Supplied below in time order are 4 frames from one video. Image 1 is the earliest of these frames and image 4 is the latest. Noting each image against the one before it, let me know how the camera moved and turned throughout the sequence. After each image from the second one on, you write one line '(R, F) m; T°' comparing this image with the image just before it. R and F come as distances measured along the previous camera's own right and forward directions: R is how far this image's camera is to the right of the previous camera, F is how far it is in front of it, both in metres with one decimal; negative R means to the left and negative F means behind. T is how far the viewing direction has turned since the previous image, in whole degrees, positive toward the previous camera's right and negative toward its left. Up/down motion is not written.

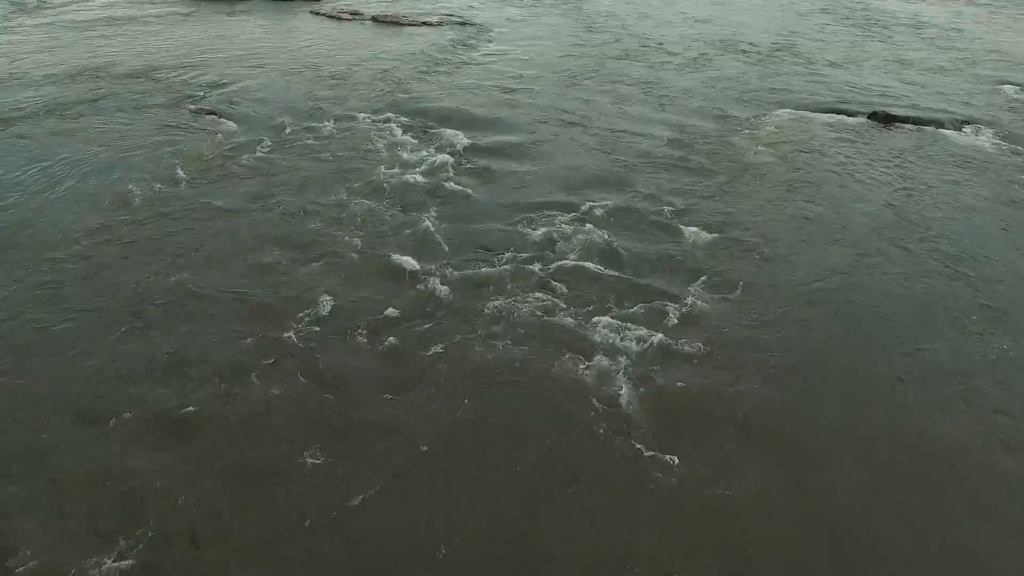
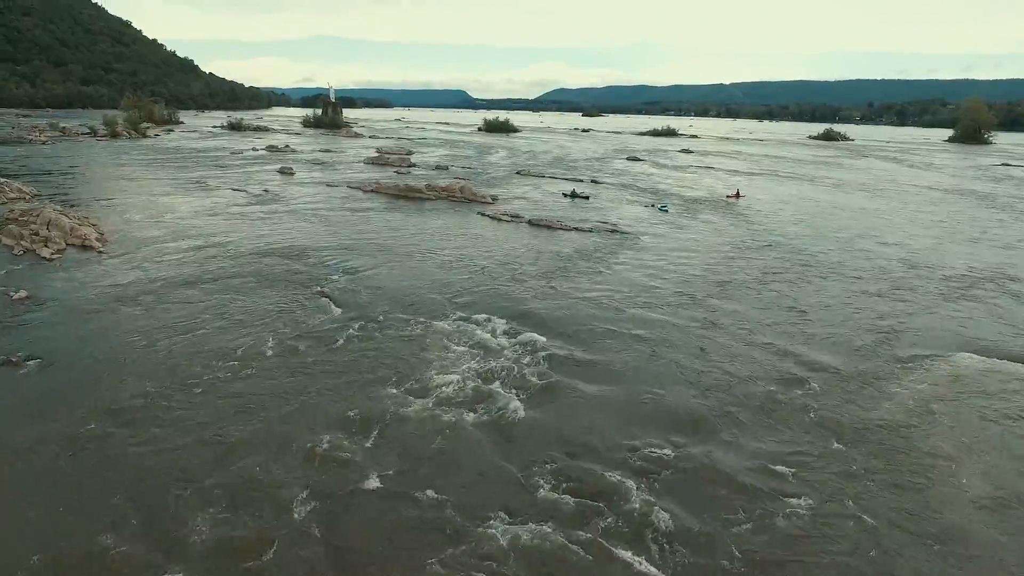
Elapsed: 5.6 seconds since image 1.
(+2.5, +3.4) m; -20°
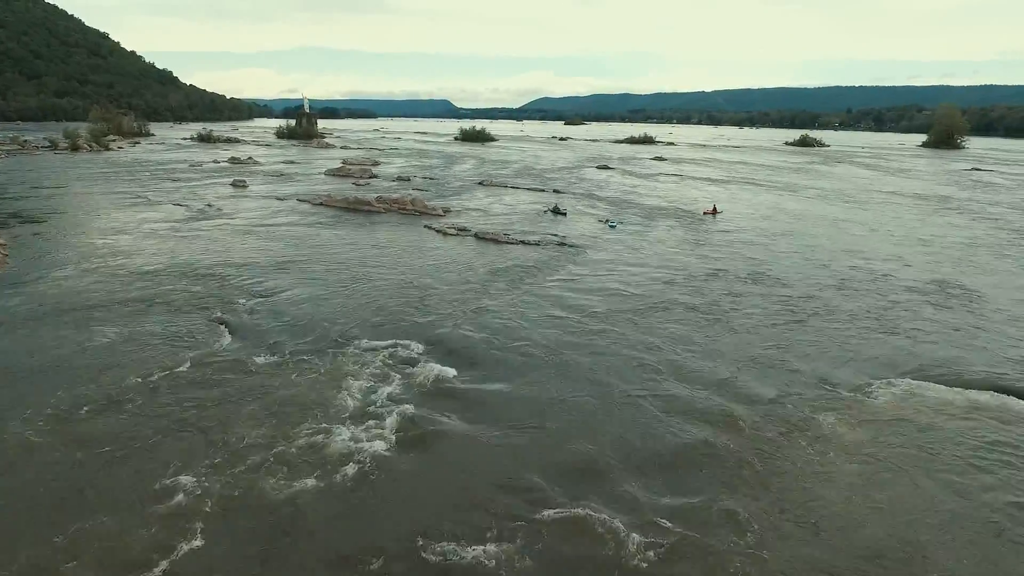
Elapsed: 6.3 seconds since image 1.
(+2.0, +1.6) m; +1°
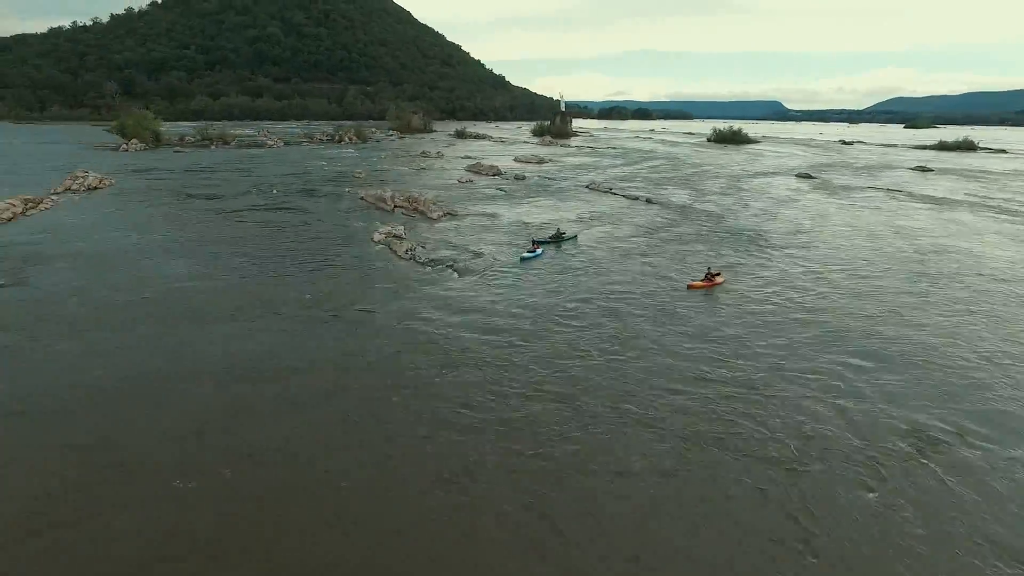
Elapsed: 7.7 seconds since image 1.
(+13.5, +10.7) m; -27°
